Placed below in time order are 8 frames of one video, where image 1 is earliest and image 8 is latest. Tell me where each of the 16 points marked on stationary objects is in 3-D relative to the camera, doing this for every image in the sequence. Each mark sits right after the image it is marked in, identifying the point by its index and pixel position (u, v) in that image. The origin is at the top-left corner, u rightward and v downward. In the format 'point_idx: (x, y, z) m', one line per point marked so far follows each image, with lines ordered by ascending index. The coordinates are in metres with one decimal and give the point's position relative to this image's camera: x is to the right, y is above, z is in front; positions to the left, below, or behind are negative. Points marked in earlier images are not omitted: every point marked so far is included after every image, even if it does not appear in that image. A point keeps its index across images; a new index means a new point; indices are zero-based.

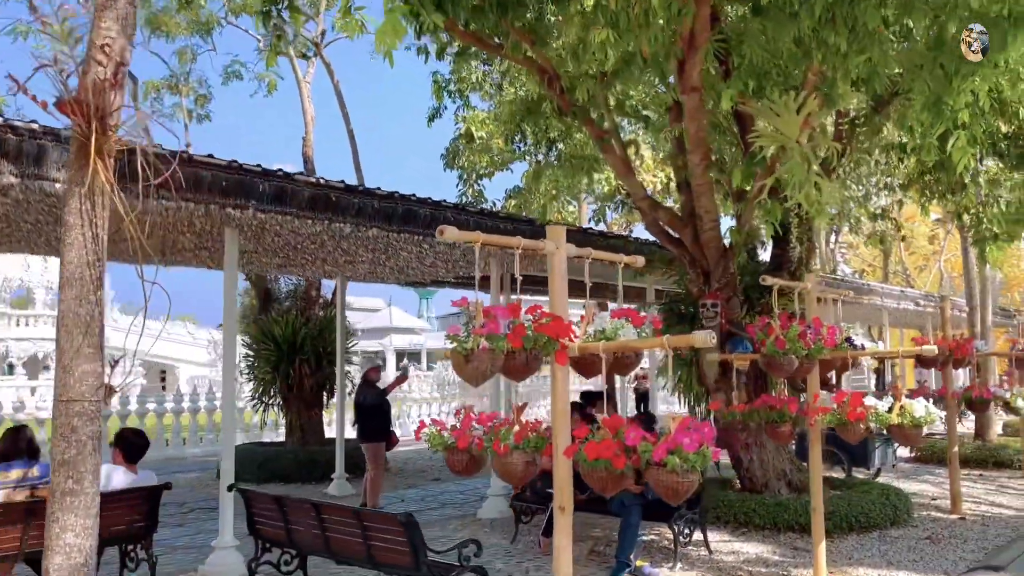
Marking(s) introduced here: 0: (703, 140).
0: (+1.6, +1.2, +7.0) m
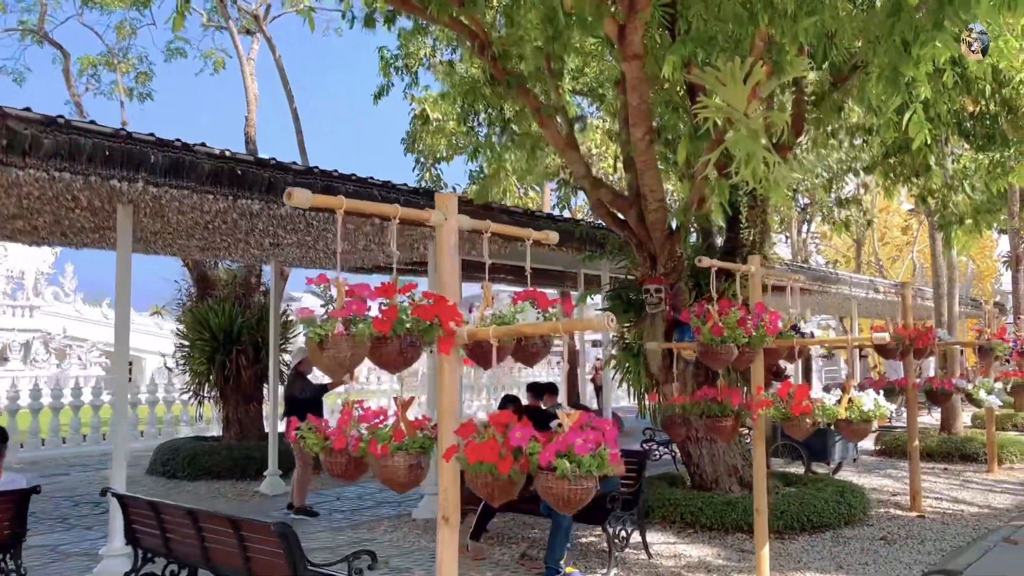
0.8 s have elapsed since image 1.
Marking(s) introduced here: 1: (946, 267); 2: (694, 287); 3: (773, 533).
0: (+1.0, +1.3, +6.5) m
1: (+6.5, +0.3, +12.7) m
2: (+1.6, 0.0, +7.4) m
3: (+2.1, -2.0, +6.8) m
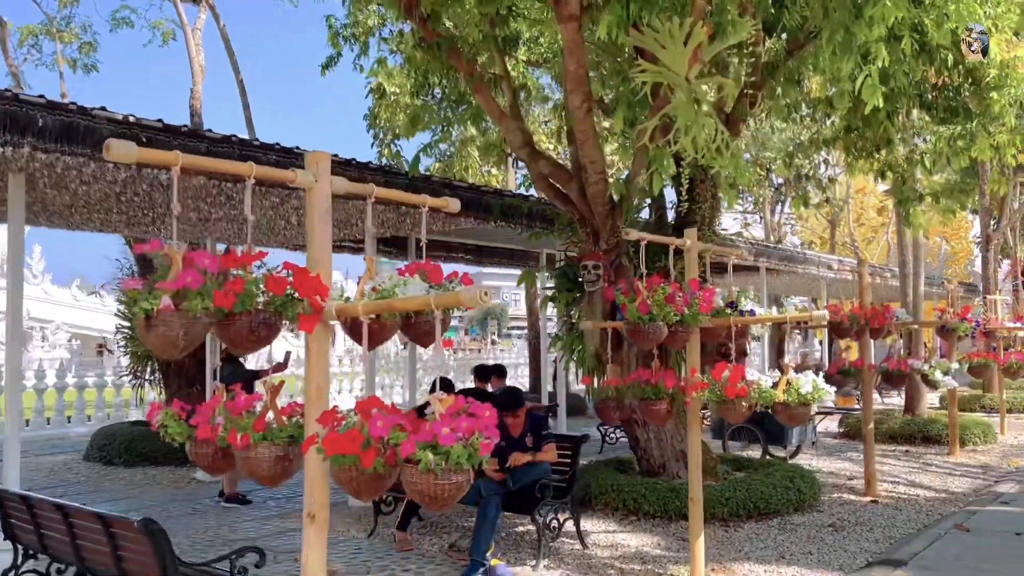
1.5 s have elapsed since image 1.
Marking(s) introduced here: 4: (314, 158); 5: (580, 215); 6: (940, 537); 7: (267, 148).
0: (+0.5, +1.5, +6.1) m
1: (+5.8, +0.6, +12.4) m
2: (+1.1, +0.2, +7.0) m
3: (+1.6, -1.8, +6.6) m
4: (-0.7, +0.5, +3.1) m
5: (+0.5, +0.6, +6.8) m
6: (+3.1, -1.8, +6.1) m
7: (-1.8, +1.0, +6.3) m
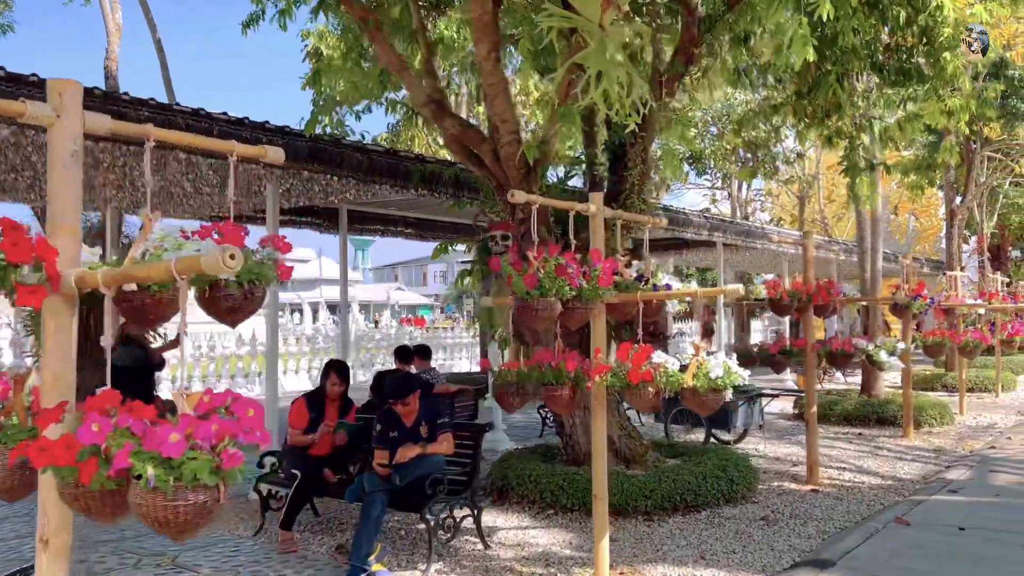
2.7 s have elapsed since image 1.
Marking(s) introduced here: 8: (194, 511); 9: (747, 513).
0: (-0.2, +1.7, +5.5) m
1: (+5.0, +1.0, +11.9) m
2: (+0.4, +0.4, +6.4) m
3: (+0.9, -1.6, +6.0) m
4: (-1.3, +0.6, +2.4) m
5: (-0.1, +0.8, +6.2) m
6: (+2.4, -1.6, +5.6) m
7: (-2.5, +1.2, +5.6) m
8: (-0.8, -0.5, +2.0) m
9: (+1.7, -1.6, +6.2) m
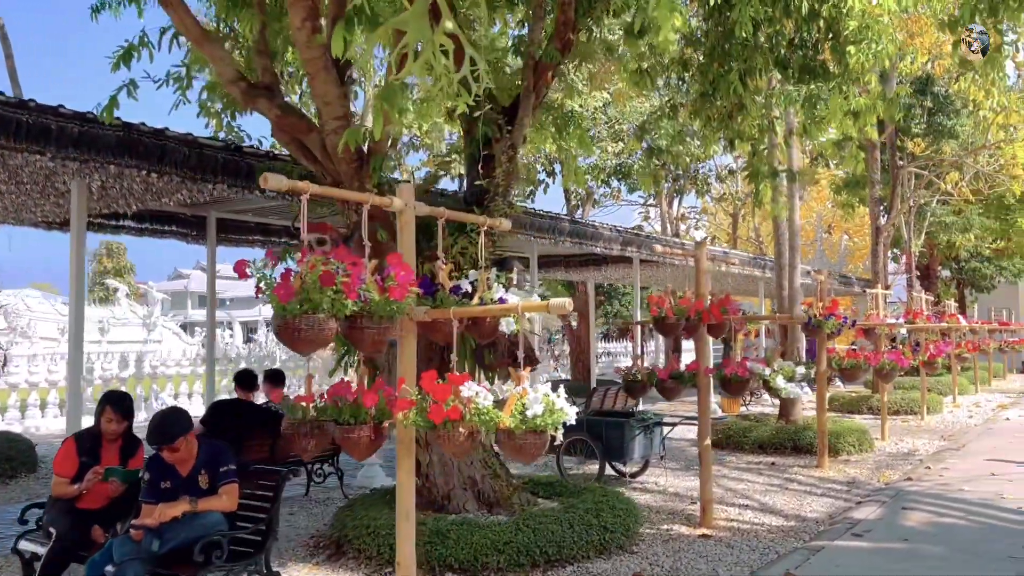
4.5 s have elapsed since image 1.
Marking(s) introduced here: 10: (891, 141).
0: (-1.1, +1.6, +4.5) m
1: (+3.7, +0.7, +11.3) m
2: (-0.7, +0.3, +5.5) m
3: (-0.1, -1.7, +5.1) m
4: (-2.1, +0.6, +1.4) m
5: (-1.2, +0.7, +5.2) m
6: (+1.4, -1.7, +4.8) m
7: (-3.4, +1.1, +4.5) m
8: (-1.5, -0.5, +1.0) m
9: (+0.7, -1.7, +5.3) m
10: (+7.6, +3.0, +17.0) m
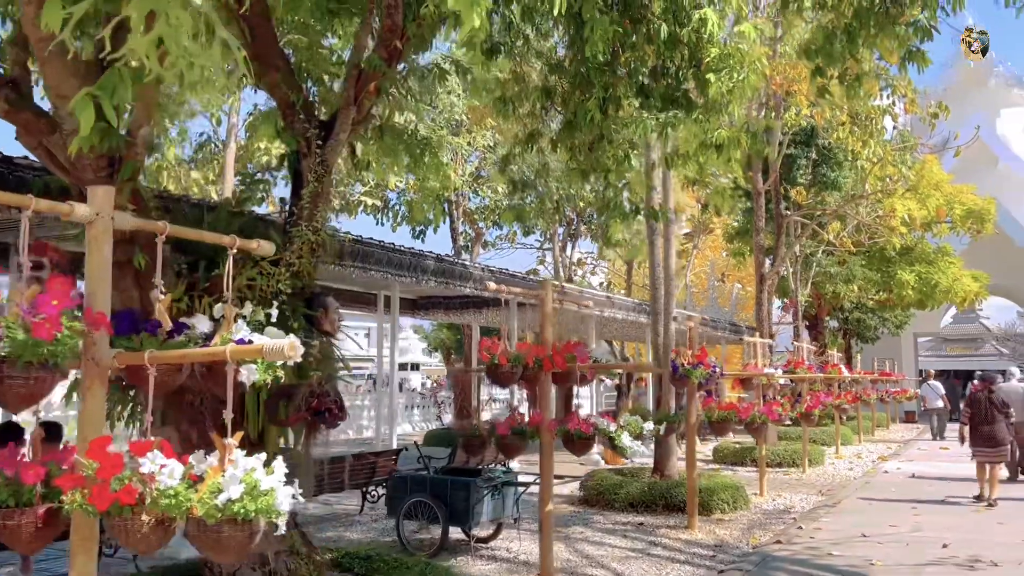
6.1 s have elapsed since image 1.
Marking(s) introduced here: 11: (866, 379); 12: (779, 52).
0: (-2.1, +1.5, +3.7) m
1: (+1.9, +0.1, +10.8) m
2: (-1.8, +0.1, +4.6) m
3: (-1.2, -1.9, +4.1) m
4: (-2.8, +0.6, +0.4) m
5: (-2.2, +0.5, +4.3) m
6: (+0.3, -1.9, +4.0) m
7: (-4.4, +1.0, +3.3) m
8: (-2.2, -0.5, 0.0) m
9: (-0.4, -2.0, +4.4) m
10: (+5.2, +2.0, +17.0) m
11: (+7.4, -1.9, +17.8) m
12: (+4.0, +3.5, +12.6) m
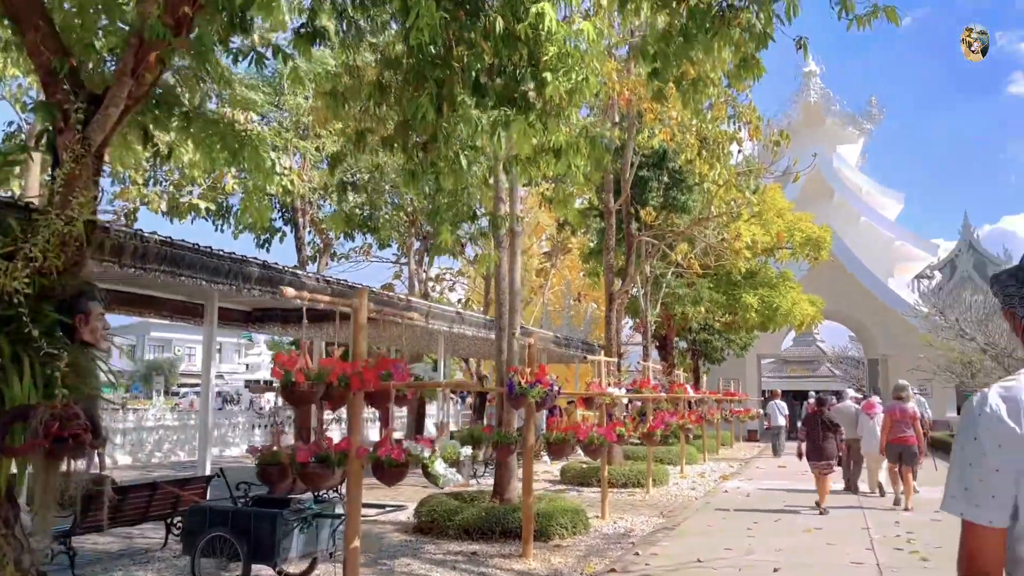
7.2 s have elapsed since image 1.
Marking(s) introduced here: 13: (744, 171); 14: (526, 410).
0: (-2.9, +1.5, +2.7) m
1: (0.0, -0.1, +10.4) m
2: (-2.7, +0.1, +3.7) m
3: (-2.1, -1.9, +3.3) m
4: (-3.0, +0.7, -0.6) m
5: (-3.1, +0.5, +3.3) m
6: (-0.6, -1.9, +3.3) m
7: (-5.1, +1.1, +2.0) m
8: (-2.4, -0.4, -0.9) m
9: (-1.4, -2.0, +3.7) m
10: (+2.3, +1.6, +17.1) m
11: (+4.2, -2.3, +18.1) m
12: (+1.8, +3.2, +12.6) m
13: (+4.6, +2.3, +16.9) m
14: (+0.1, -1.2, +8.3) m
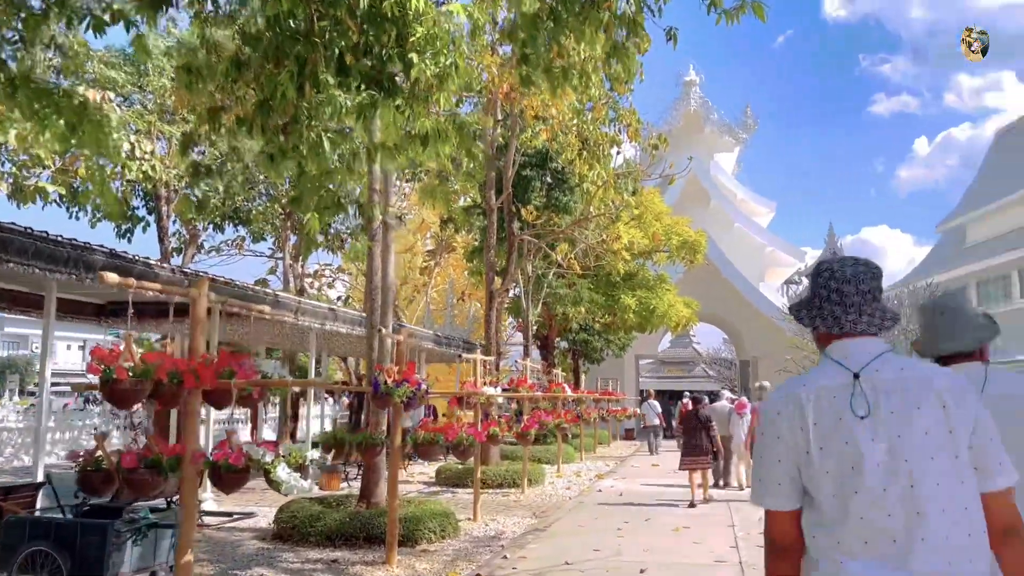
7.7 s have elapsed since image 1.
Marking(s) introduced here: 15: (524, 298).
0: (-3.3, +1.6, +2.0) m
1: (-1.5, 0.0, +10.0) m
2: (-3.3, +0.2, +3.0) m
3: (-2.7, -1.8, +2.6) m
4: (-3.1, +0.8, -1.3) m
5: (-3.7, +0.6, +2.6) m
6: (-1.2, -1.9, +2.9) m
7: (-5.5, +1.3, +1.1) m
8: (-2.4, -0.3, -1.5) m
9: (-2.1, -1.9, +3.1) m
10: (-0.1, +1.6, +17.0) m
11: (+1.6, -2.3, +18.2) m
12: (0.0, +3.3, +12.4) m
13: (+2.2, +2.3, +17.0) m
14: (-1.1, -1.1, +7.9) m
15: (+0.3, -0.3, +19.6) m
